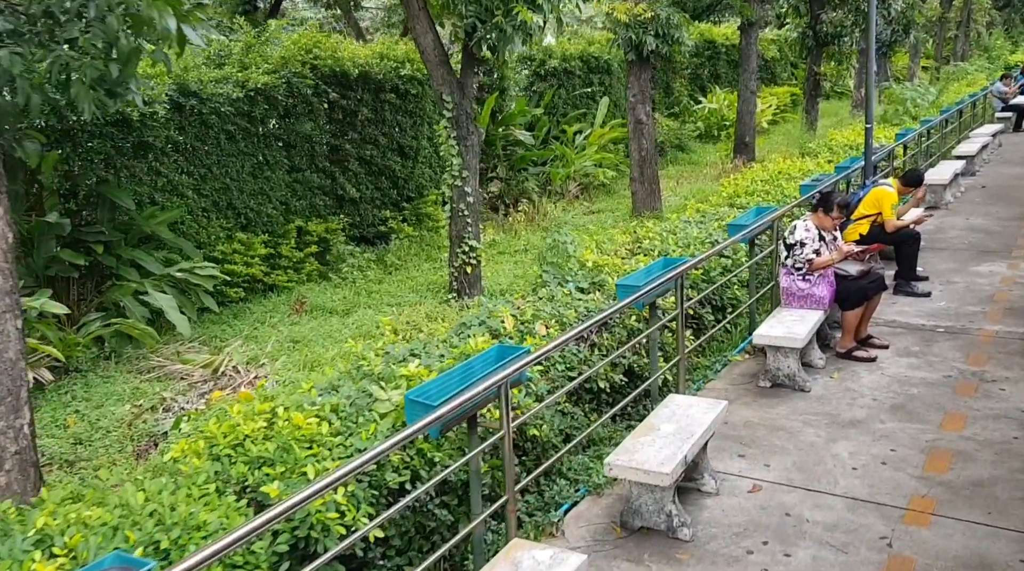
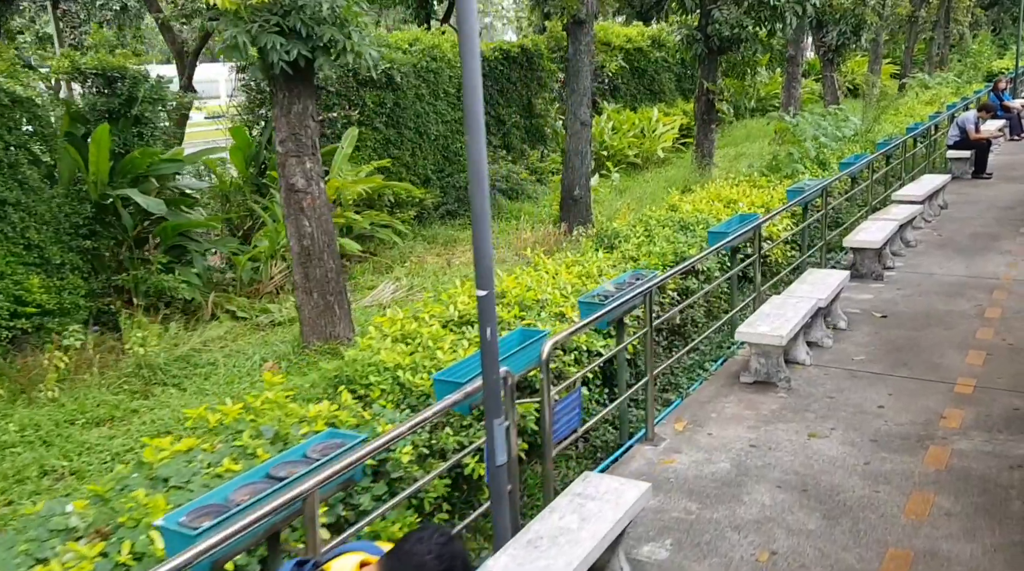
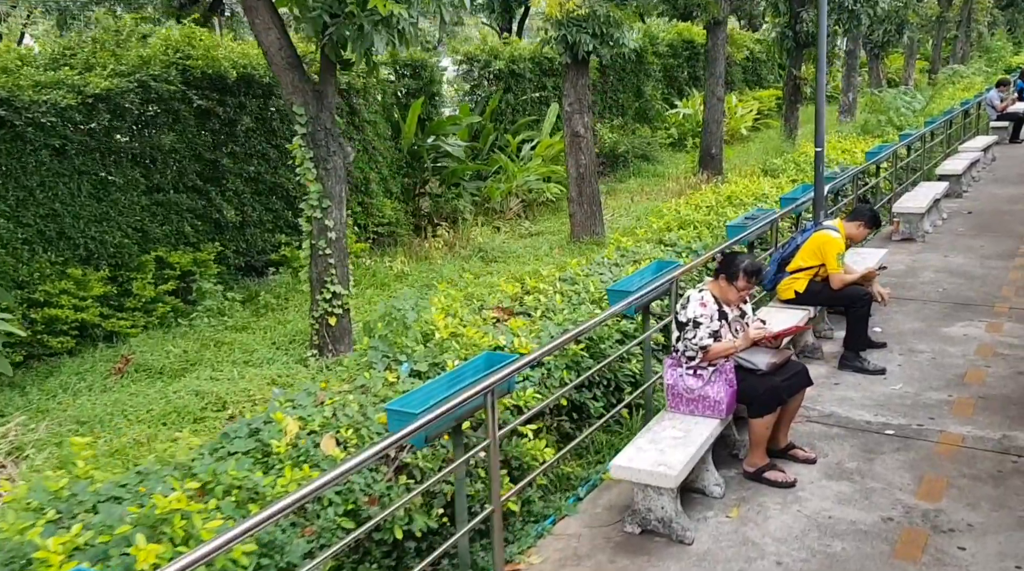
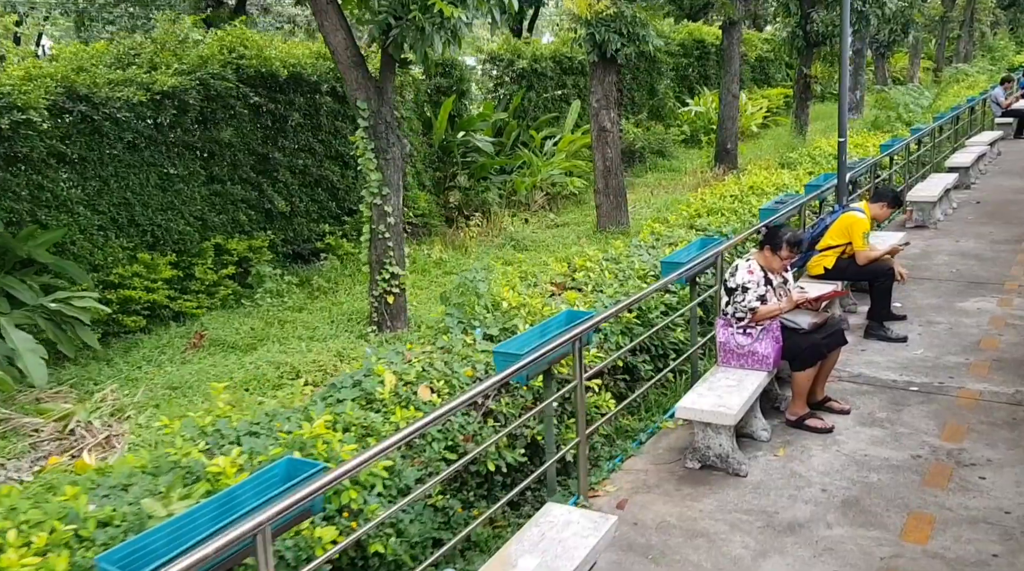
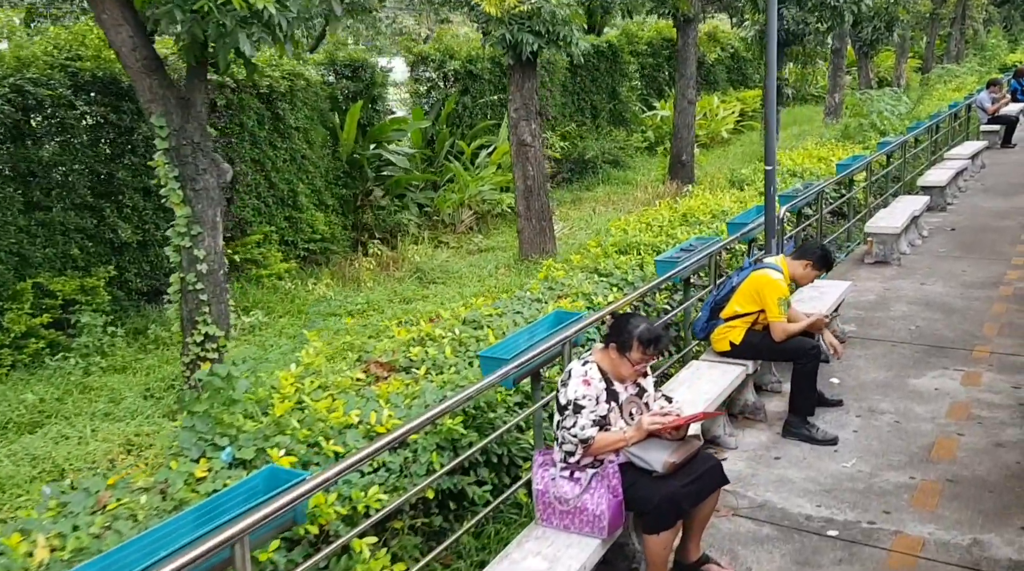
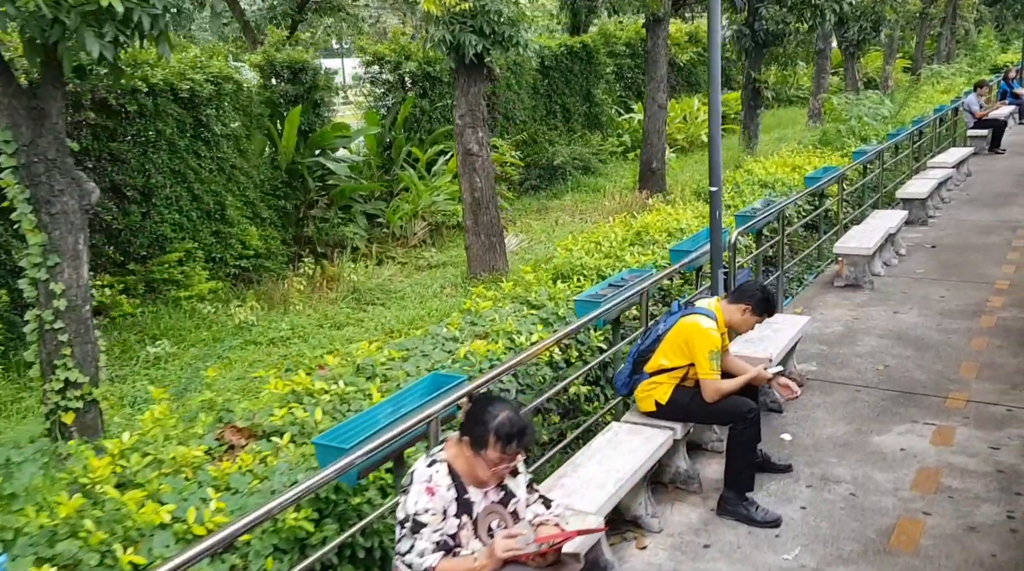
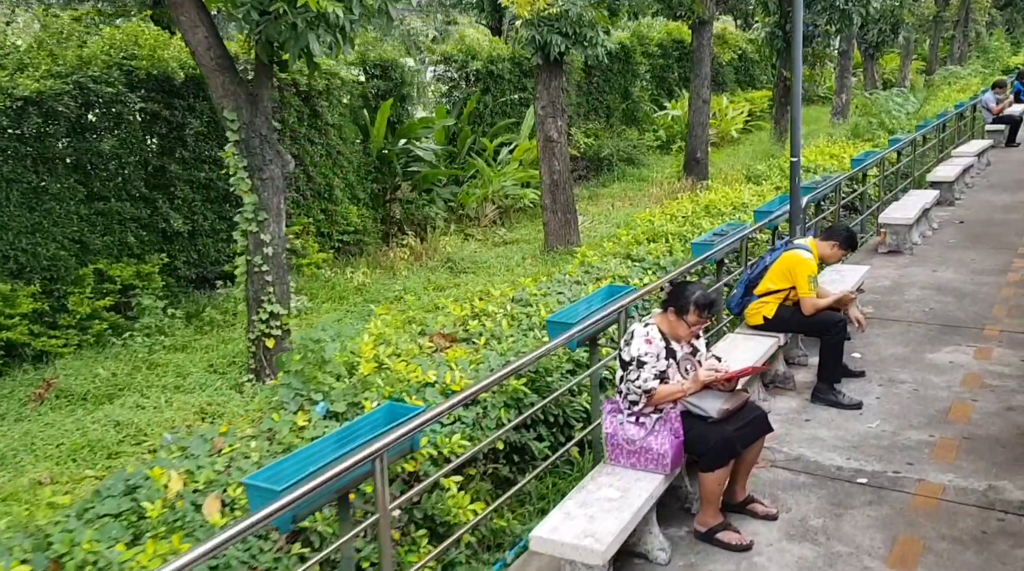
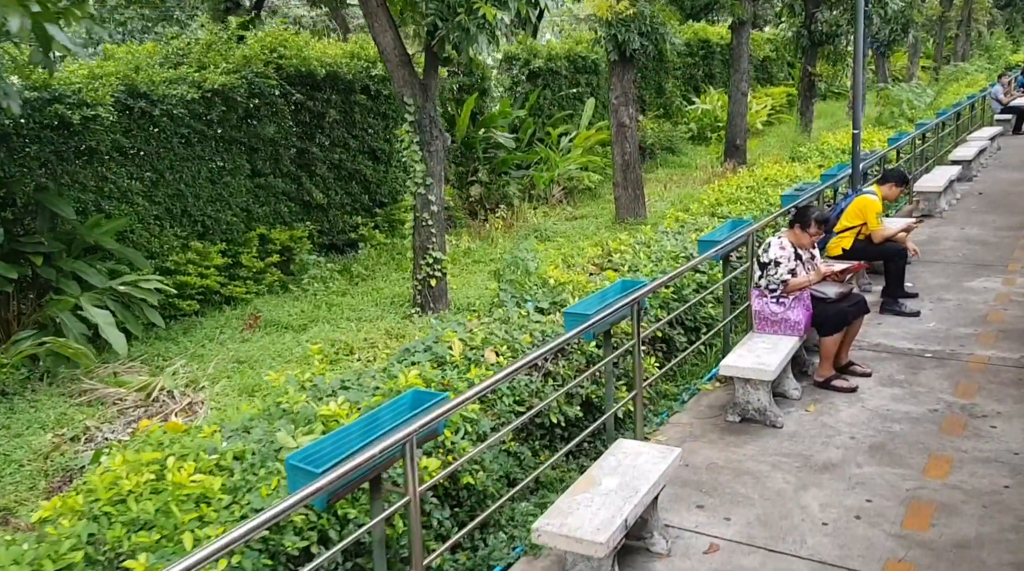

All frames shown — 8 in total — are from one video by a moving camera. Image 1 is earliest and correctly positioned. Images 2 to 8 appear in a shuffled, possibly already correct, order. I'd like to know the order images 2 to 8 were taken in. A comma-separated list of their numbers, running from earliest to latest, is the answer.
8, 4, 3, 7, 5, 6, 2
